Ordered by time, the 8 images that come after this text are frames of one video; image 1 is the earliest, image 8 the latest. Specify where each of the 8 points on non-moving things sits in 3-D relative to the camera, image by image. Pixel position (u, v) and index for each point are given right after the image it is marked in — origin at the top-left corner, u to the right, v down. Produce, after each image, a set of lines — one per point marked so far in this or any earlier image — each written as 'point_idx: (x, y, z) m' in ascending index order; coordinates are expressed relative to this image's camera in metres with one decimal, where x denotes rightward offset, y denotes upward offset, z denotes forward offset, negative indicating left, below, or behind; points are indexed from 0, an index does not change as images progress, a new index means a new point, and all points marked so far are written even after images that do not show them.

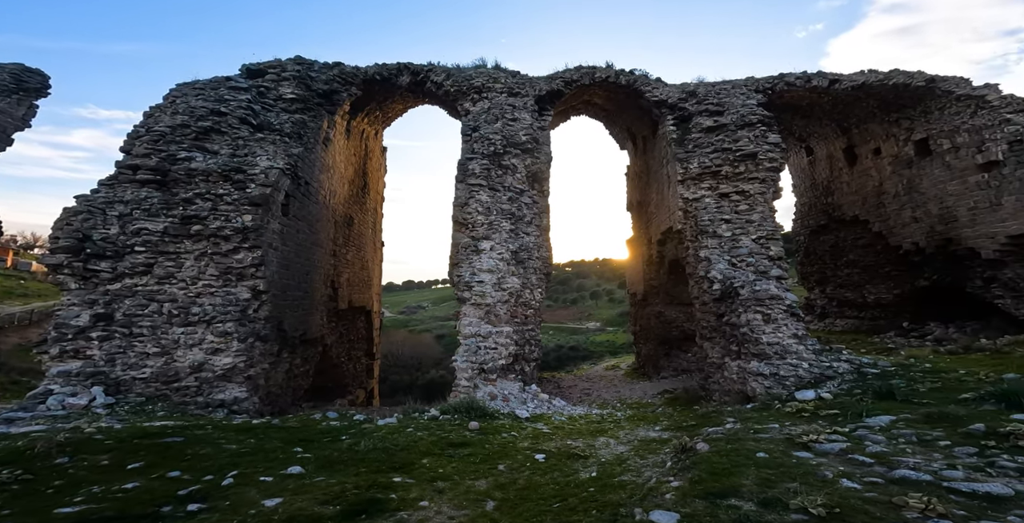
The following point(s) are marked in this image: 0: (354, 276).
0: (-3.7, -0.3, +11.5) m
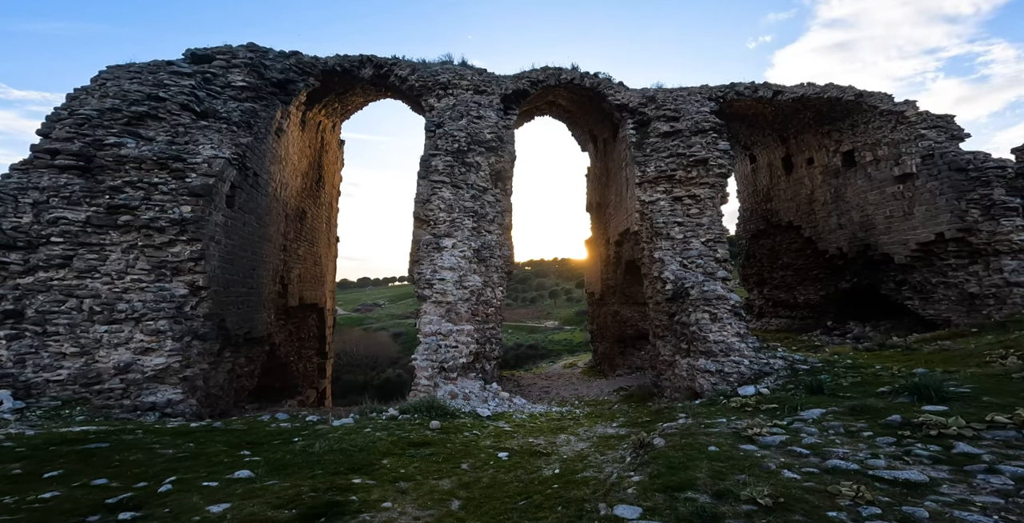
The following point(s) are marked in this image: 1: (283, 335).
0: (-4.7, -0.2, +11.1) m
1: (-4.7, -1.6, +10.2) m
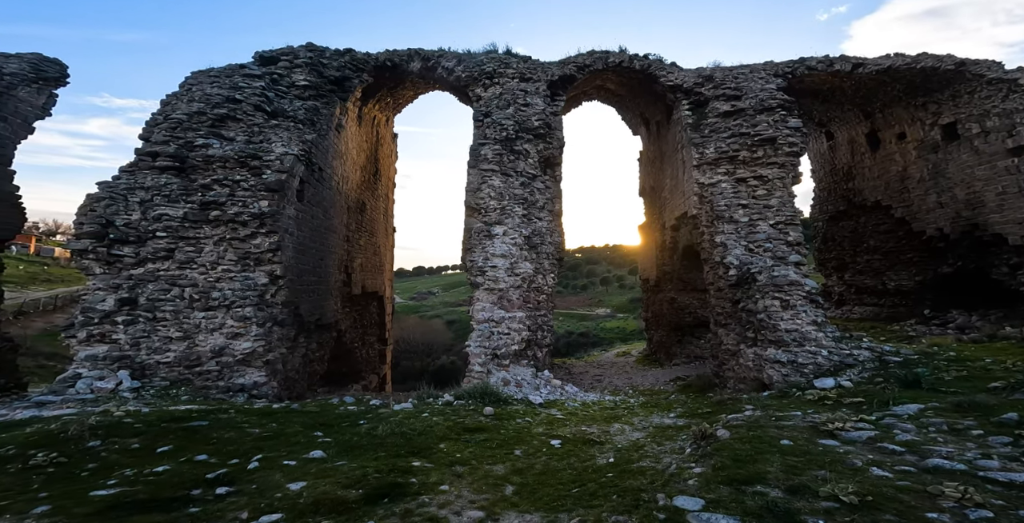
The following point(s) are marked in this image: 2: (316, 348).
0: (-3.5, 0.0, +11.6) m
1: (-3.6, -1.3, +10.6) m
2: (-3.7, -1.7, +9.1) m
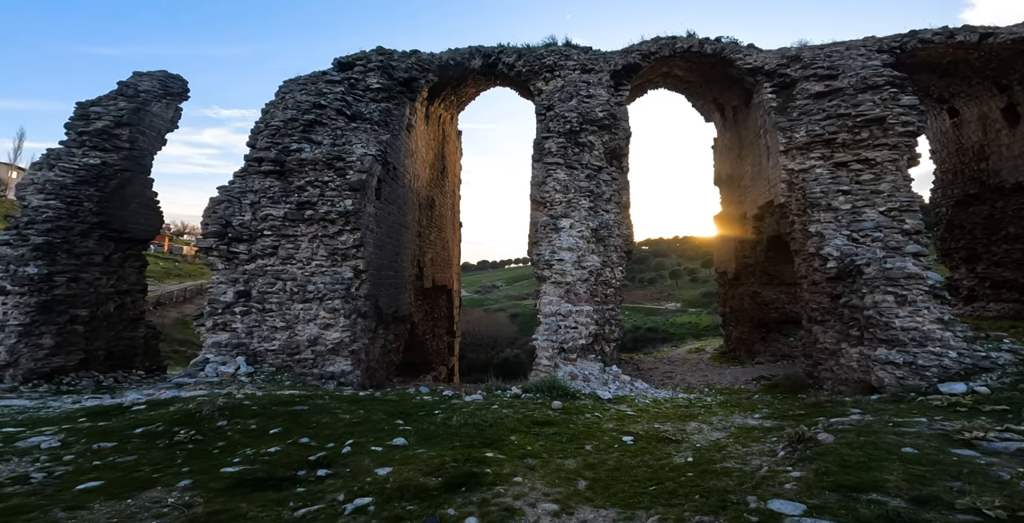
0: (-1.9, +0.1, +11.9) m
1: (-2.1, -1.2, +11.0) m
2: (-2.5, -1.6, +9.5) m
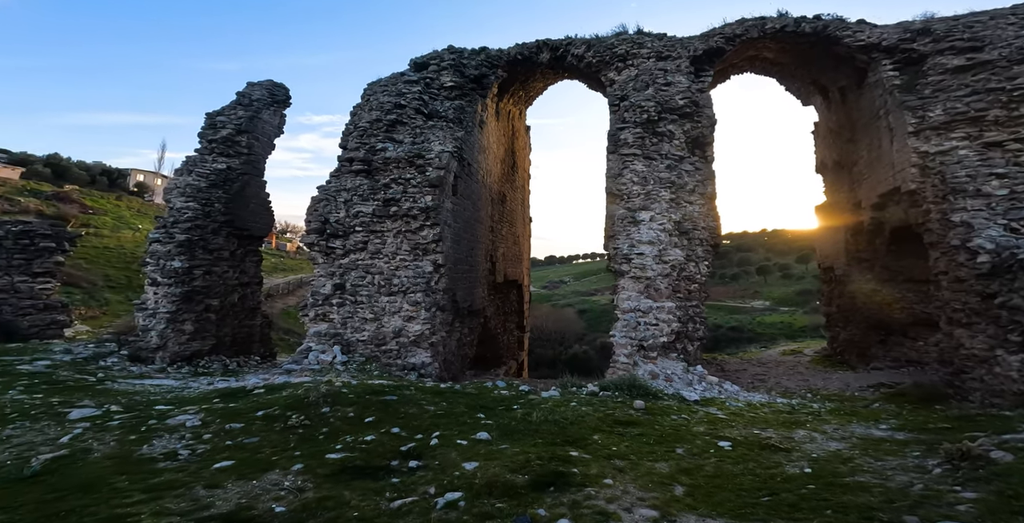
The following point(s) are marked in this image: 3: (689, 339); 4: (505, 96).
0: (-0.1, +0.3, +12.0) m
1: (-0.5, -1.1, +11.2) m
2: (-1.0, -1.5, +9.7) m
3: (+2.6, -1.2, +7.3) m
4: (-0.2, +4.0, +11.7) m
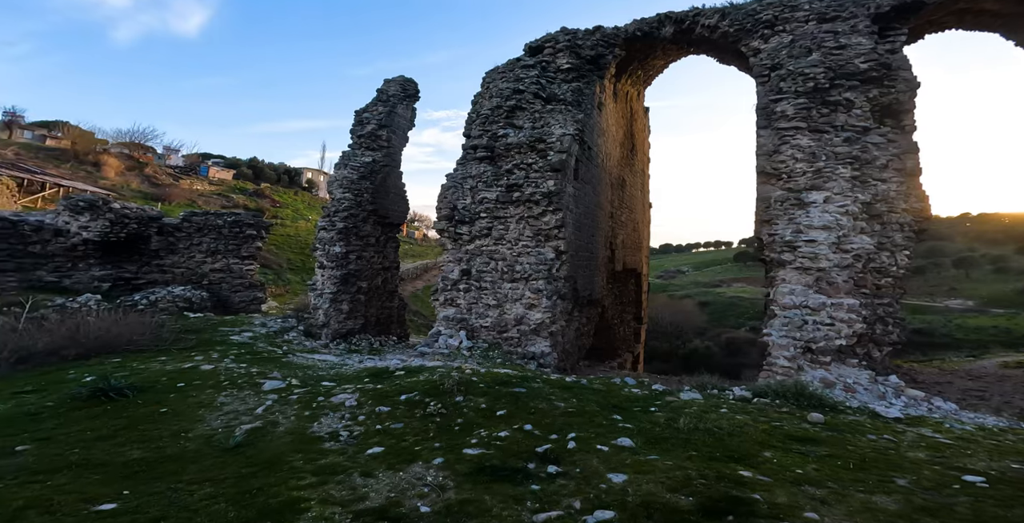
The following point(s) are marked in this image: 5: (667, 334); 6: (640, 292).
0: (+2.8, +0.6, +11.5) m
1: (+2.2, -0.8, +10.8) m
2: (+1.4, -1.2, +9.4) m
3: (+4.5, -1.1, +6.3) m
4: (+2.7, +4.3, +11.1) m
5: (+5.1, -2.4, +15.6) m
6: (+3.3, -0.8, +12.4) m
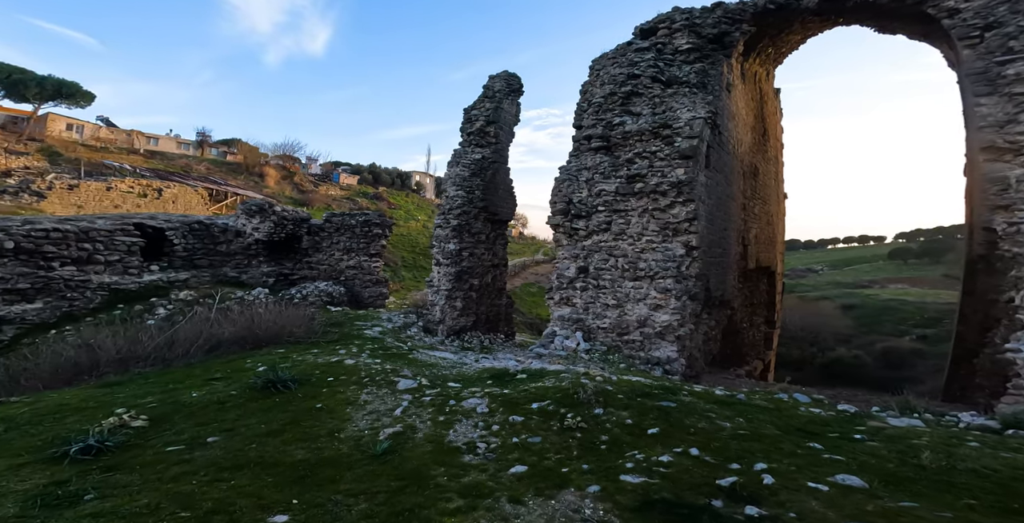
0: (+5.4, +0.6, +10.3) m
1: (+4.7, -0.8, +9.7) m
2: (+3.7, -1.2, +8.6) m
3: (+6.2, -1.0, +5.0) m
4: (+5.3, +4.4, +9.9) m
5: (+8.5, -2.4, +14.0) m
6: (+6.1, -0.8, +11.1) m
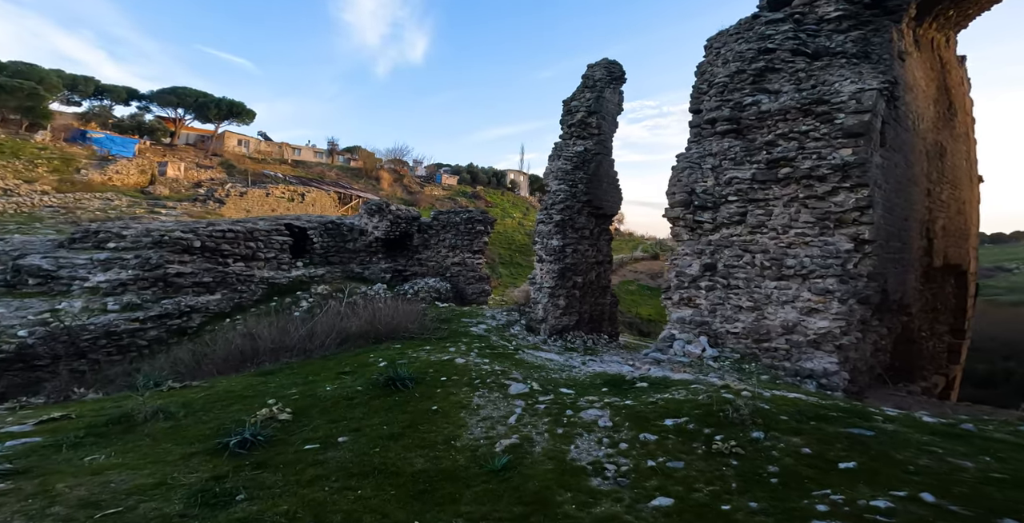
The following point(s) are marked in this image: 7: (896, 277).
0: (+7.6, +0.7, +8.4) m
1: (+6.9, -0.7, +7.9) m
2: (+5.6, -1.1, +7.0) m
3: (+7.4, -1.0, +3.0) m
4: (+7.4, +4.5, +8.0) m
5: (+11.4, -2.3, +11.4) m
6: (+8.5, -0.7, +9.0) m
7: (+5.4, -0.2, +6.7) m
